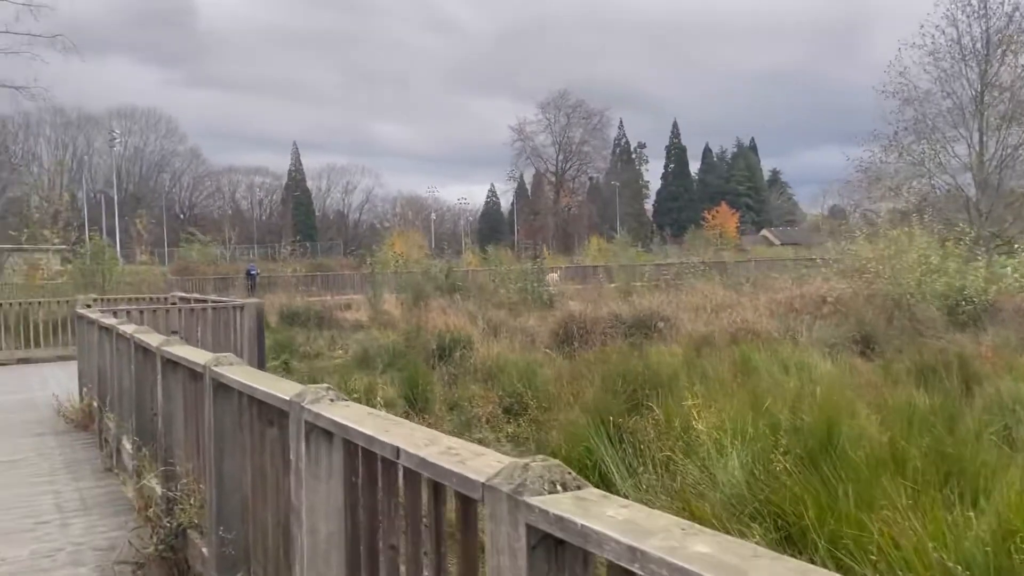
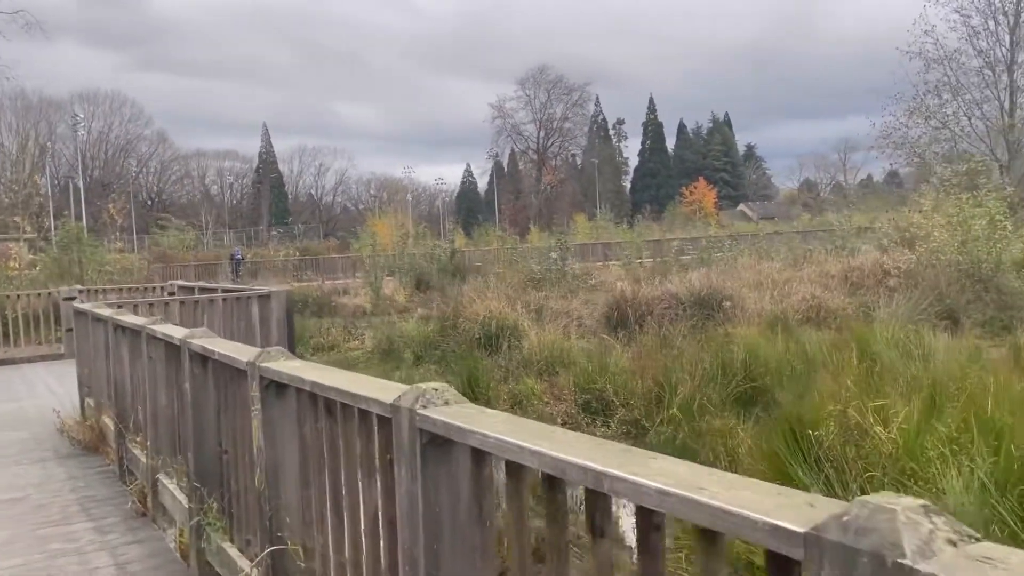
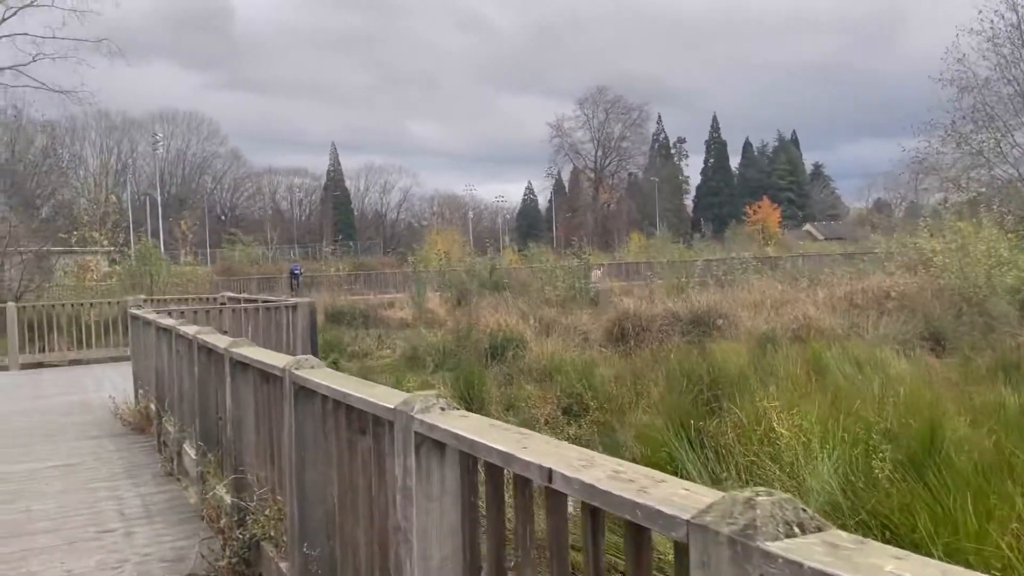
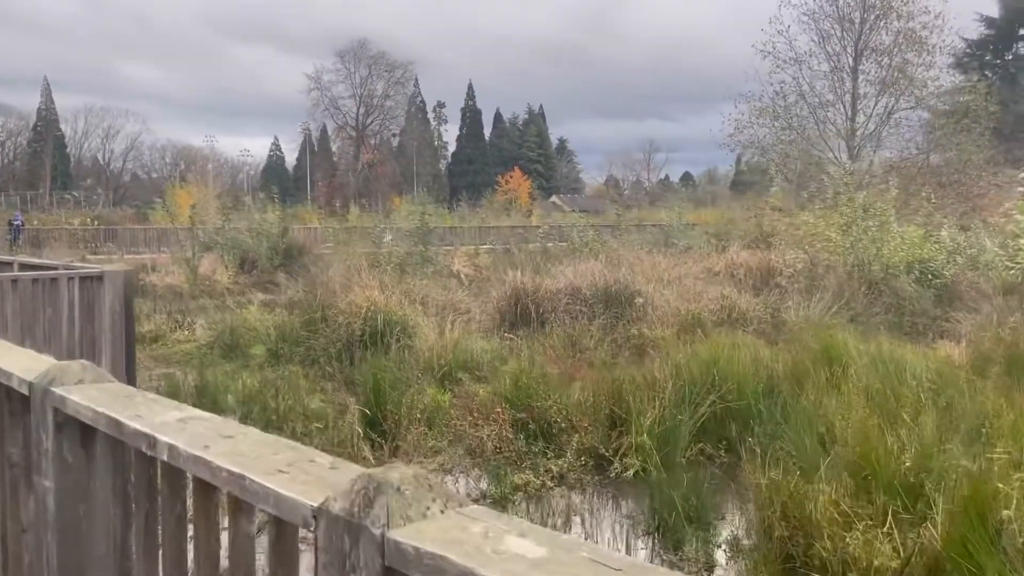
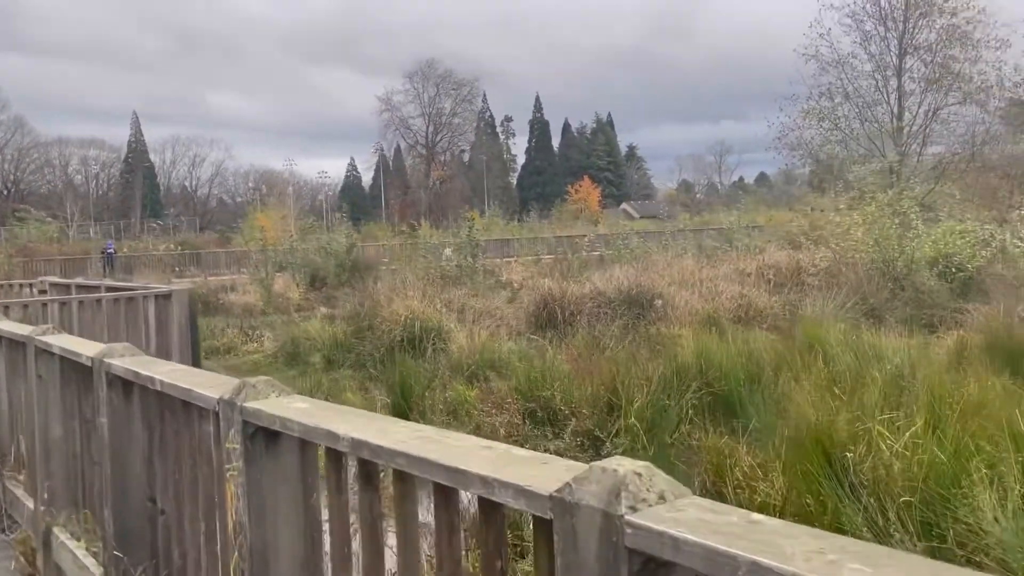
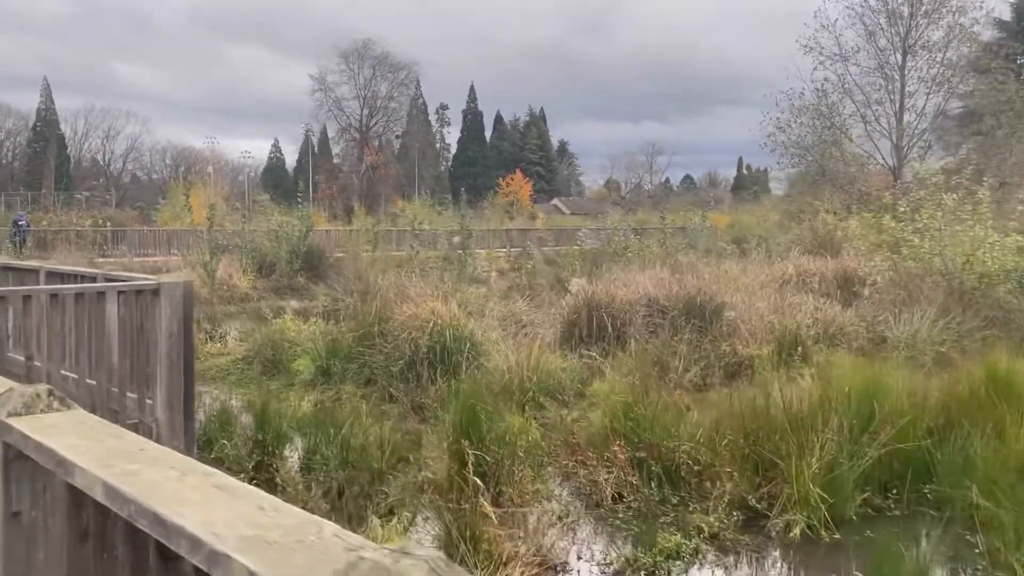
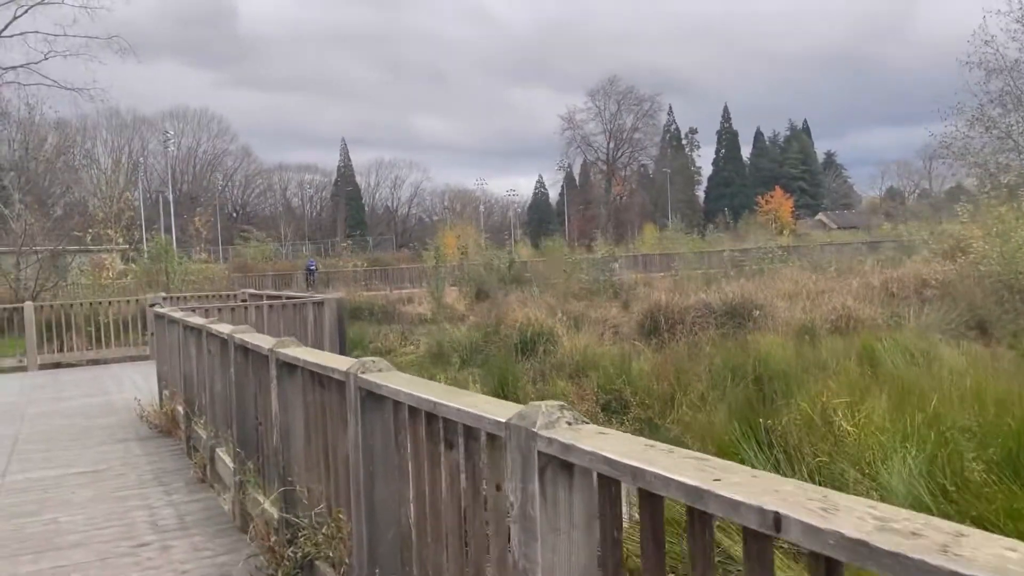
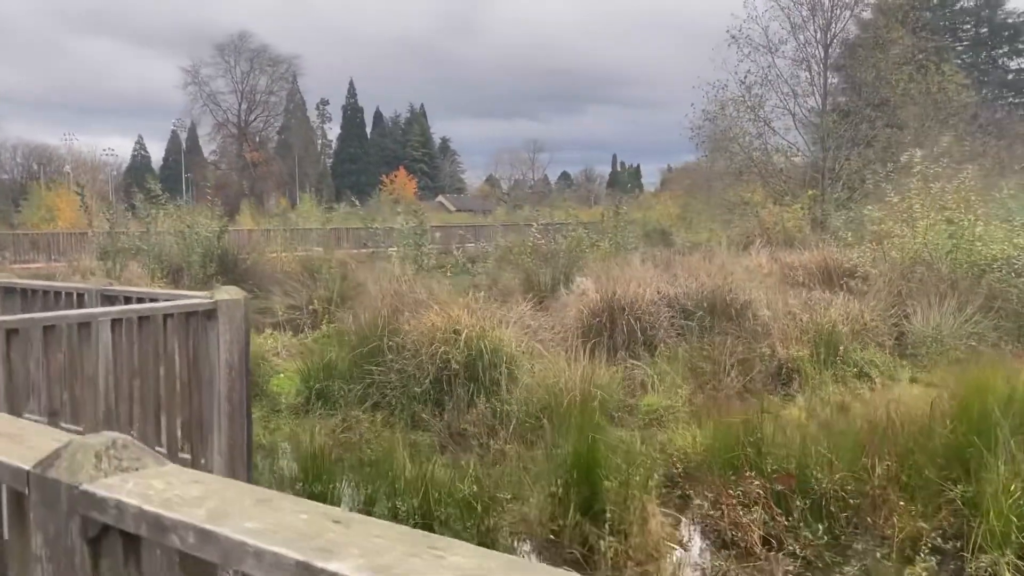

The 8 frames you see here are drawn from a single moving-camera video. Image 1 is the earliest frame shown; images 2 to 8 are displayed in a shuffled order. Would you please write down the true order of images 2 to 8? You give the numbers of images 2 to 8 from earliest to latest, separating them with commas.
3, 7, 2, 5, 4, 6, 8
